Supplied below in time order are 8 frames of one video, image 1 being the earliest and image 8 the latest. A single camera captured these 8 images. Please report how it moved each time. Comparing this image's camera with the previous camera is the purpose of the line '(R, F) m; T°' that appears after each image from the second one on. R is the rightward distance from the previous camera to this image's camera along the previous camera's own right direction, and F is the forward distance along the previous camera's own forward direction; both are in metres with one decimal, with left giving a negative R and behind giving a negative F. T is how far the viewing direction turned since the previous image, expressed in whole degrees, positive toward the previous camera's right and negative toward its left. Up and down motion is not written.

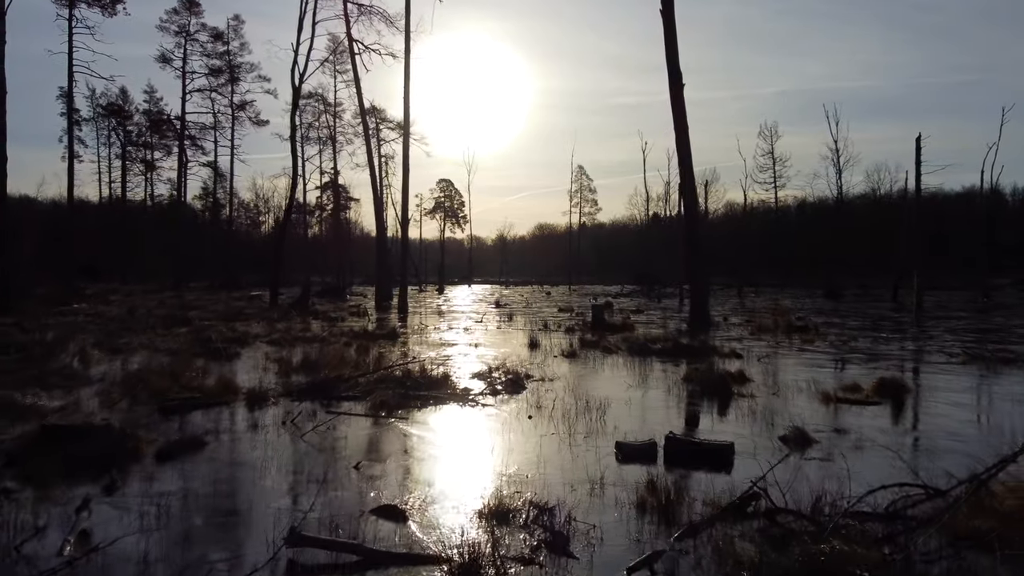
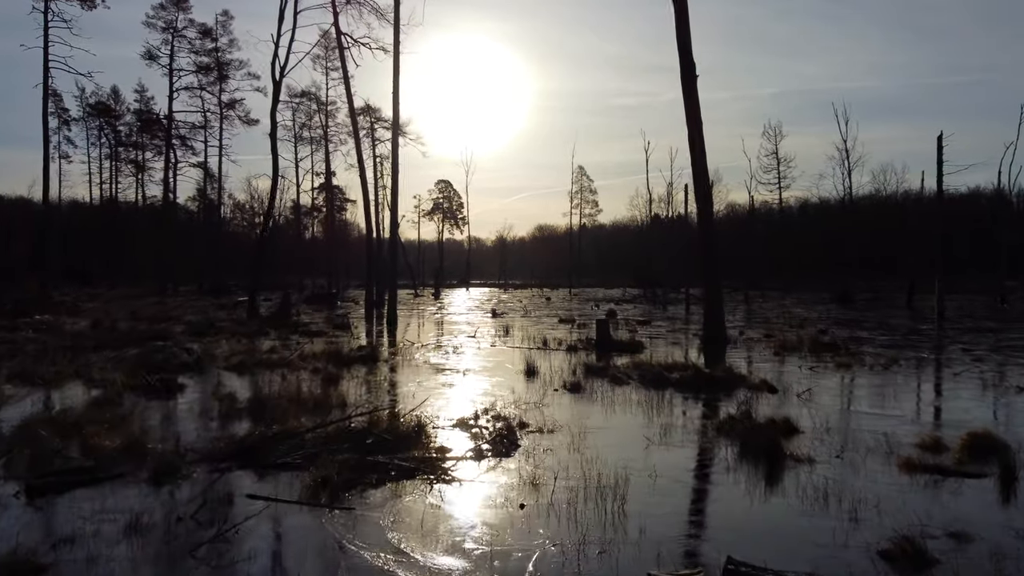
(+0.1, +1.6) m; 0°
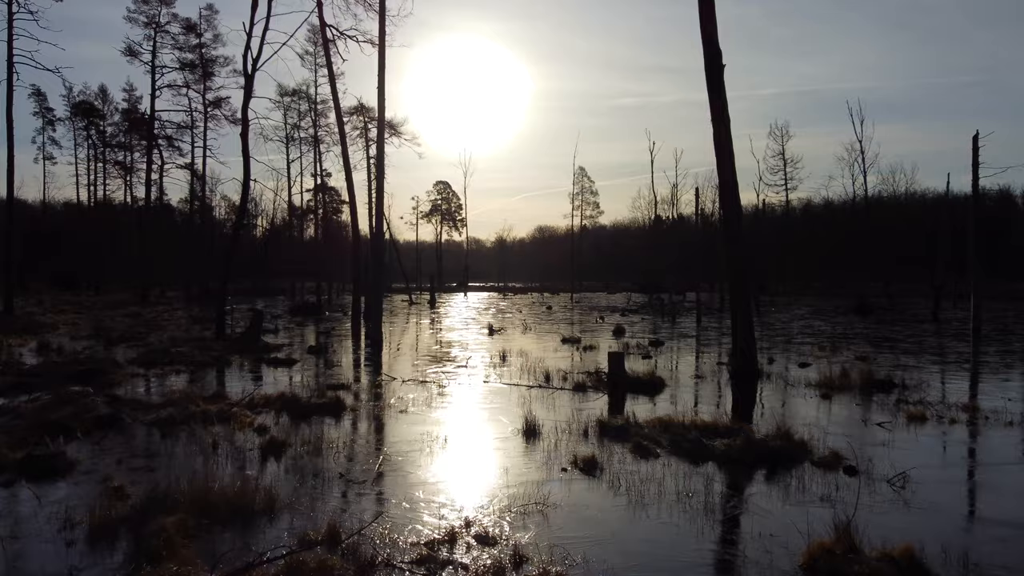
(+0.1, +2.2) m; 0°
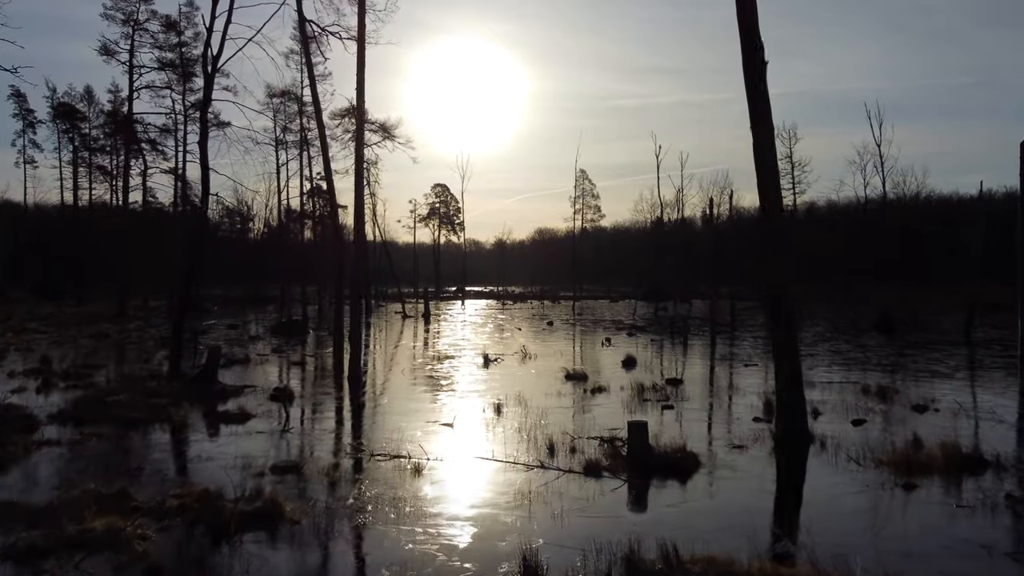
(+0.1, +2.4) m; 0°
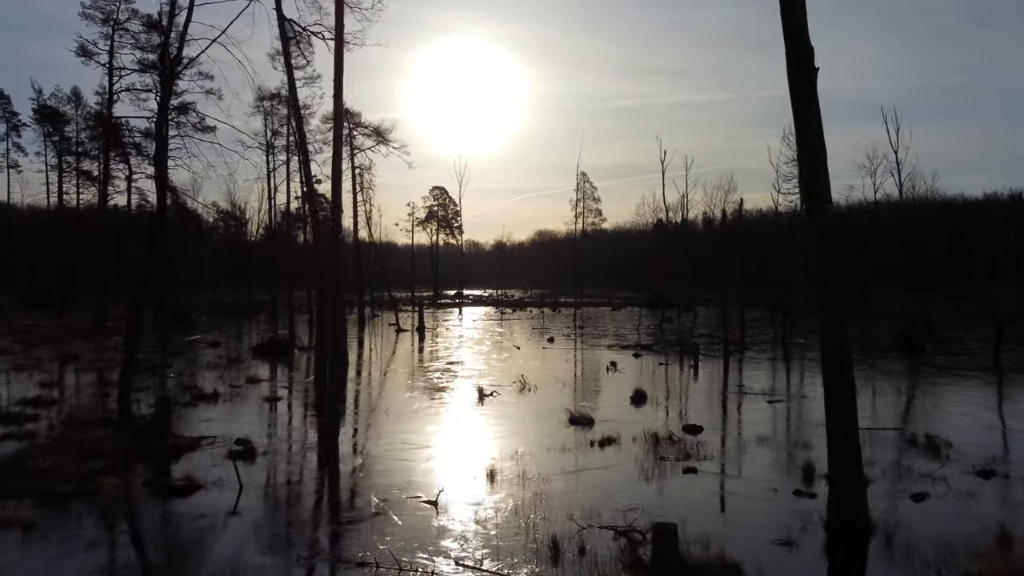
(+0.1, +2.0) m; 0°
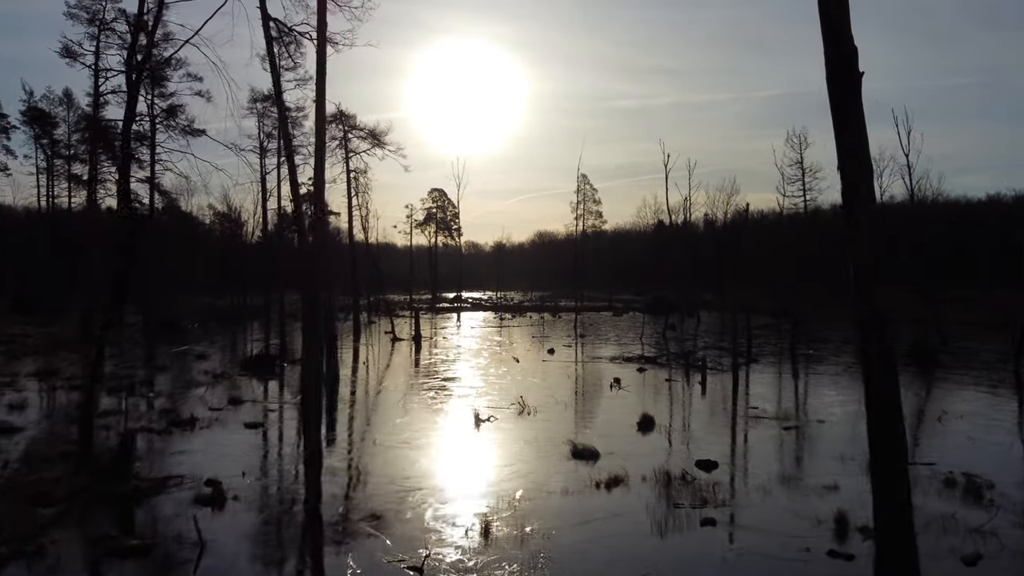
(+0.1, +1.3) m; 0°
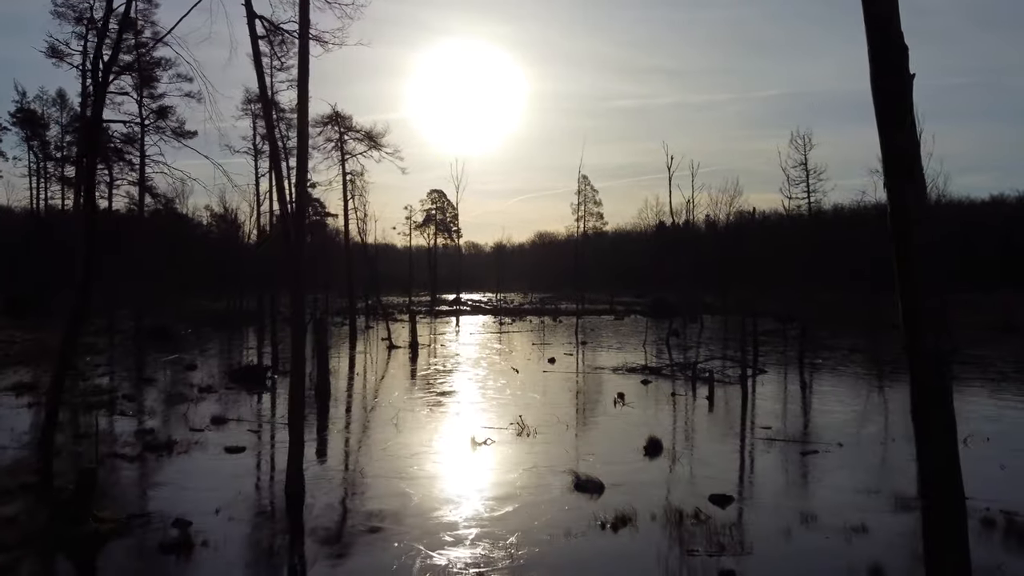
(+0.1, +1.1) m; 0°
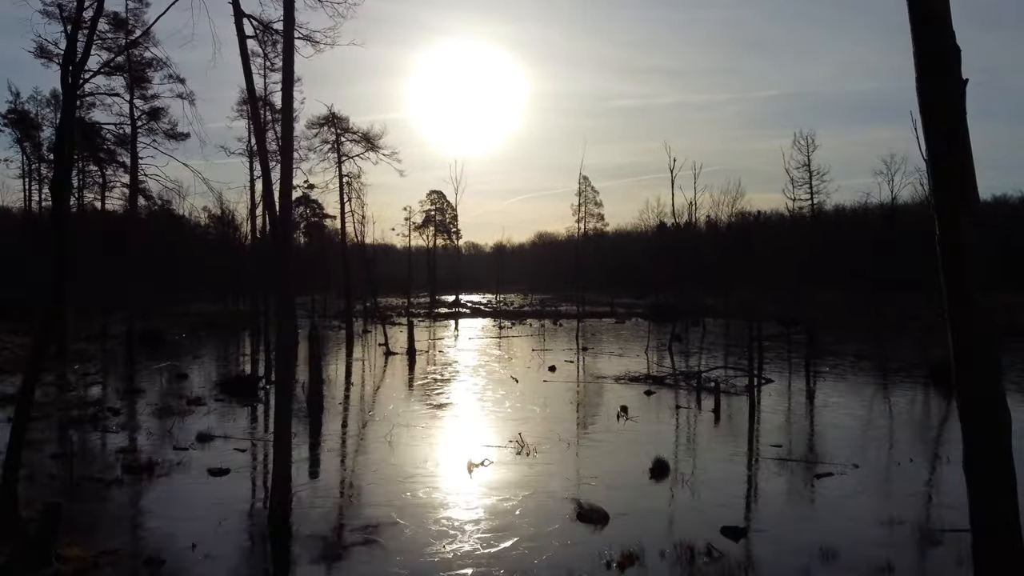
(0.0, +0.8) m; 0°
